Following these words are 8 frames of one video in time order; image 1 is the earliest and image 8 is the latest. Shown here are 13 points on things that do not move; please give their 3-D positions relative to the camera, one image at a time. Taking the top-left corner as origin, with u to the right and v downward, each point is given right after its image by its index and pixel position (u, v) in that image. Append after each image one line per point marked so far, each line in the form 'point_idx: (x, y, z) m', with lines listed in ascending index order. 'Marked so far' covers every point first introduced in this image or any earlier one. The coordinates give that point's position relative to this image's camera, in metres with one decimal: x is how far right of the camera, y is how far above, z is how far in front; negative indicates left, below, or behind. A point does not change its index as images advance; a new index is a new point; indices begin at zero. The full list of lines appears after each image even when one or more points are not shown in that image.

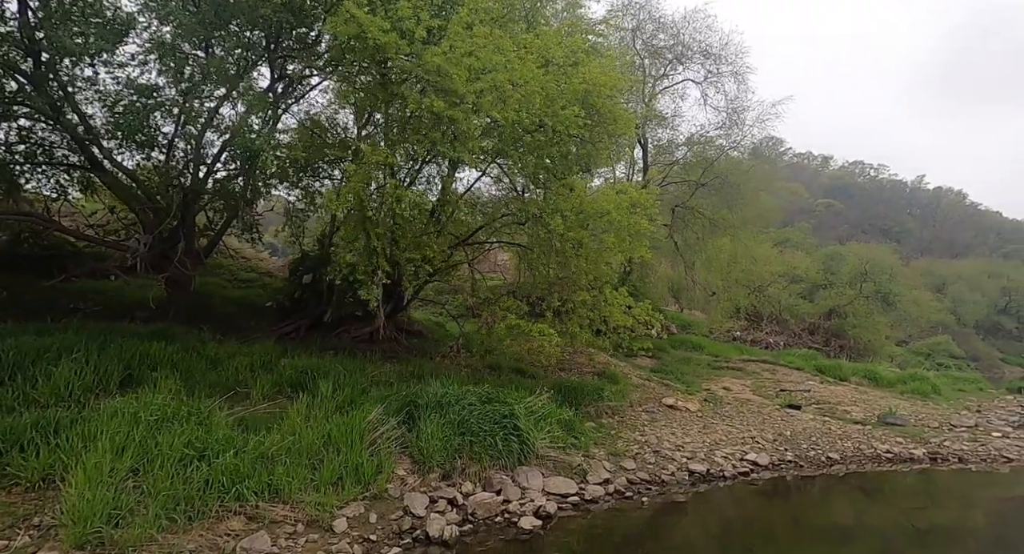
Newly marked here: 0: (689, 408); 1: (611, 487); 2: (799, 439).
0: (+3.5, -2.6, +10.7) m
1: (+1.1, -2.6, +6.7) m
2: (+4.9, -2.8, +9.3) m
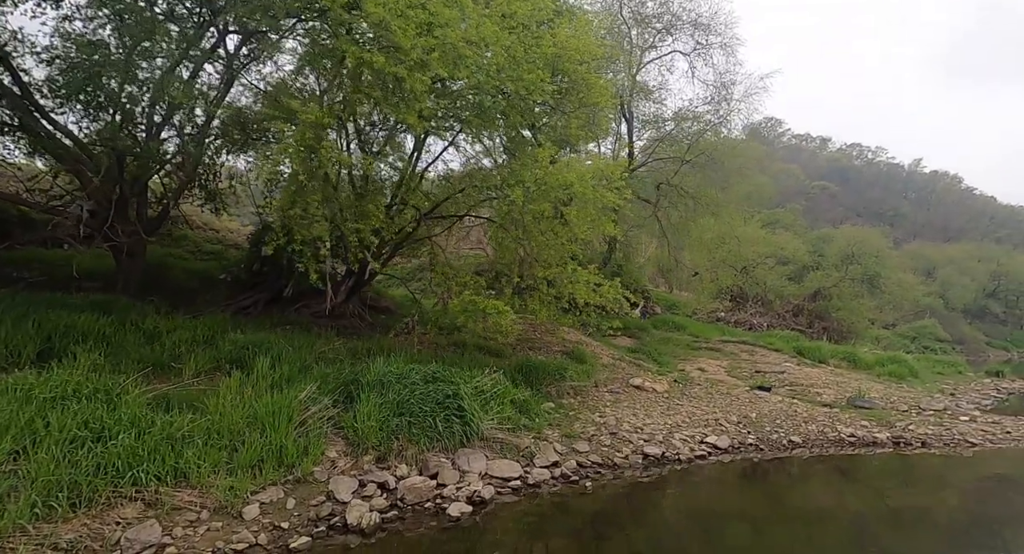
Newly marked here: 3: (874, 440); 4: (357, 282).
0: (+2.8, -2.2, +10.5) m
1: (+0.5, -2.3, +6.4) m
2: (+4.2, -2.5, +9.1) m
3: (+6.0, -2.8, +9.1) m
4: (-3.2, -0.1, +10.9) m
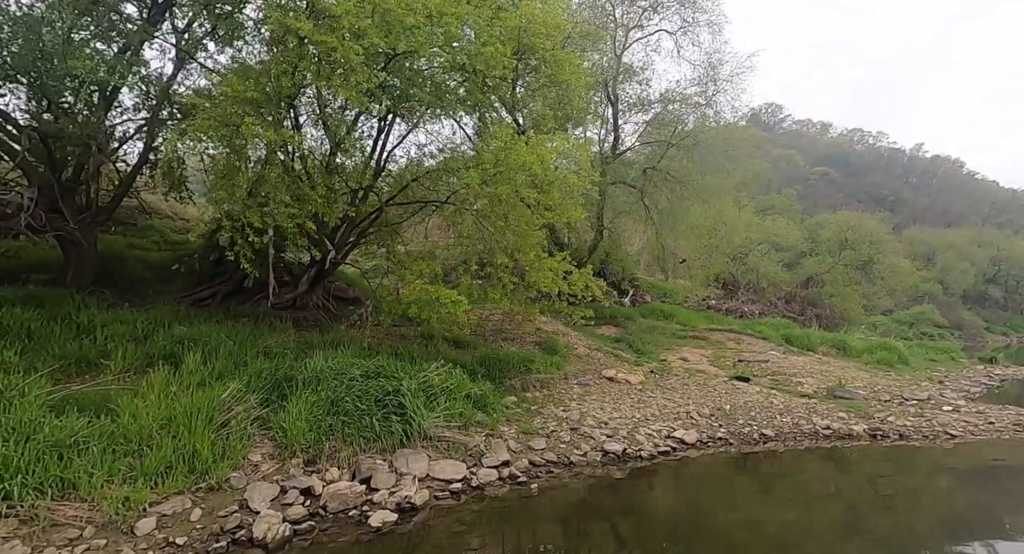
0: (+2.2, -1.9, +10.1) m
1: (-0.1, -2.2, +6.0) m
2: (+3.6, -2.2, +8.8) m
3: (+5.4, -2.6, +8.8) m
4: (-3.8, +0.1, +10.5) m
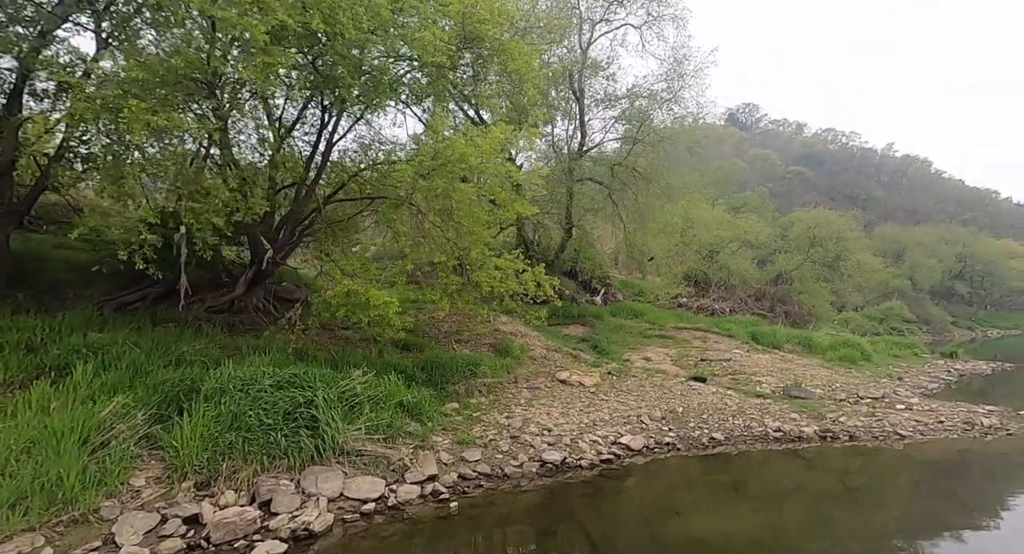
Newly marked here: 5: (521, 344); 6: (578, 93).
0: (+1.3, -1.9, +9.7) m
1: (-0.9, -2.2, +5.6) m
2: (+2.8, -2.2, +8.5) m
3: (+4.5, -2.5, +8.5) m
4: (-4.7, +0.1, +9.9) m
5: (+0.2, -1.4, +11.5) m
6: (+2.4, +6.6, +19.1) m
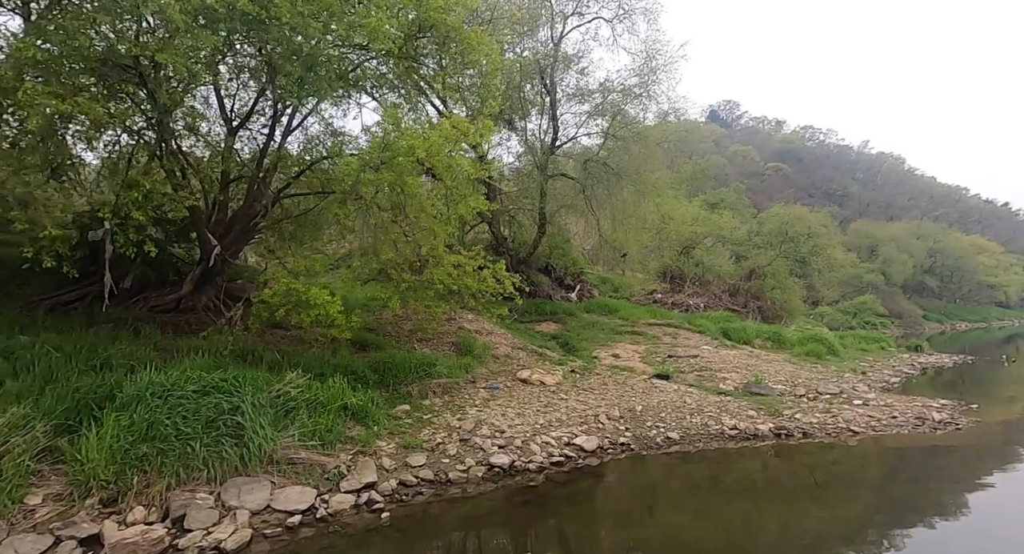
0: (+0.6, -1.9, +9.6) m
1: (-1.4, -2.2, +5.4) m
2: (+2.1, -2.2, +8.3) m
3: (+3.9, -2.5, +8.5) m
4: (-5.5, +0.1, +9.5) m
5: (-0.6, -1.4, +11.2) m
6: (+1.3, +6.7, +18.9) m
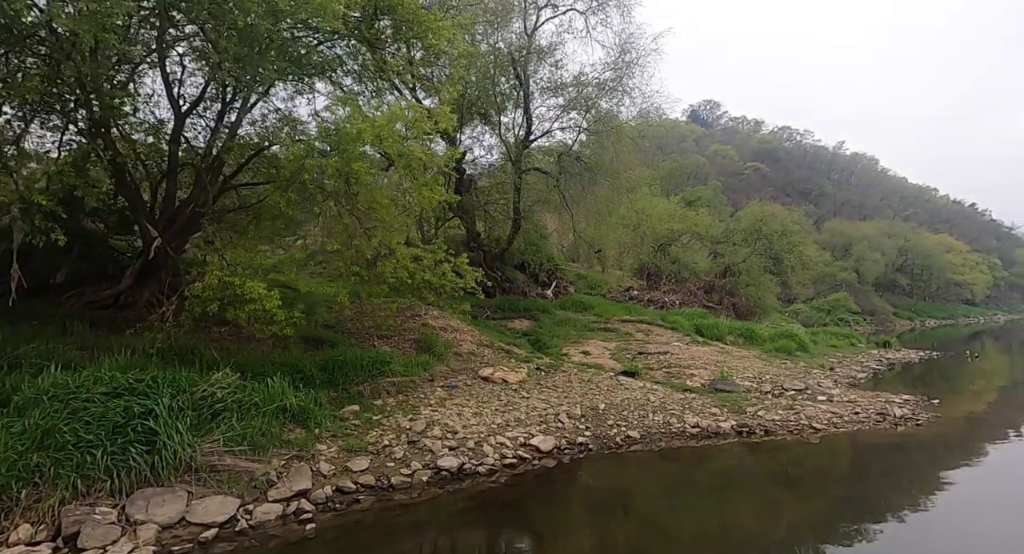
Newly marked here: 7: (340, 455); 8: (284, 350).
0: (-0.1, -1.8, +9.2) m
1: (-2.0, -2.1, +5.0) m
2: (+1.5, -2.1, +8.1) m
3: (+3.2, -2.4, +8.3) m
4: (-6.1, +0.2, +9.0) m
5: (-1.3, -1.3, +10.9) m
6: (+0.3, +6.8, +18.6) m
7: (-1.9, -1.9, +5.8) m
8: (-3.3, -1.1, +8.0) m
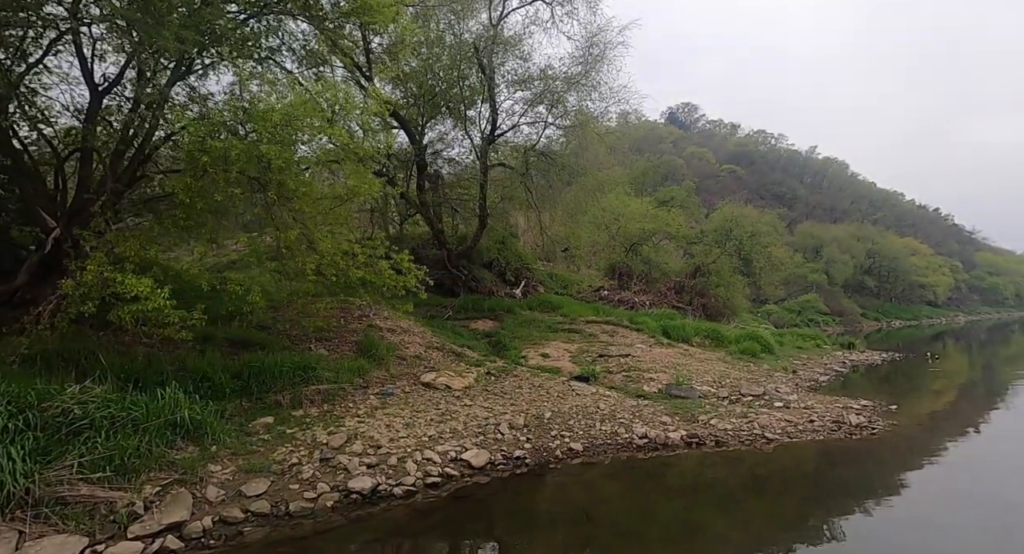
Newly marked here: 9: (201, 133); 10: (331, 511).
0: (-1.0, -1.7, +8.6) m
1: (-2.7, -2.1, +4.3) m
2: (+0.6, -2.1, +7.5) m
3: (+2.4, -2.4, +7.8) m
4: (-7.0, +0.3, +8.1) m
5: (-2.3, -1.2, +10.2) m
6: (-0.9, +6.9, +17.9) m
7: (-2.6, -1.9, +5.1) m
8: (-4.2, -1.1, +7.2) m
9: (-3.8, +1.8, +7.1) m
10: (-1.6, -2.2, +5.0) m
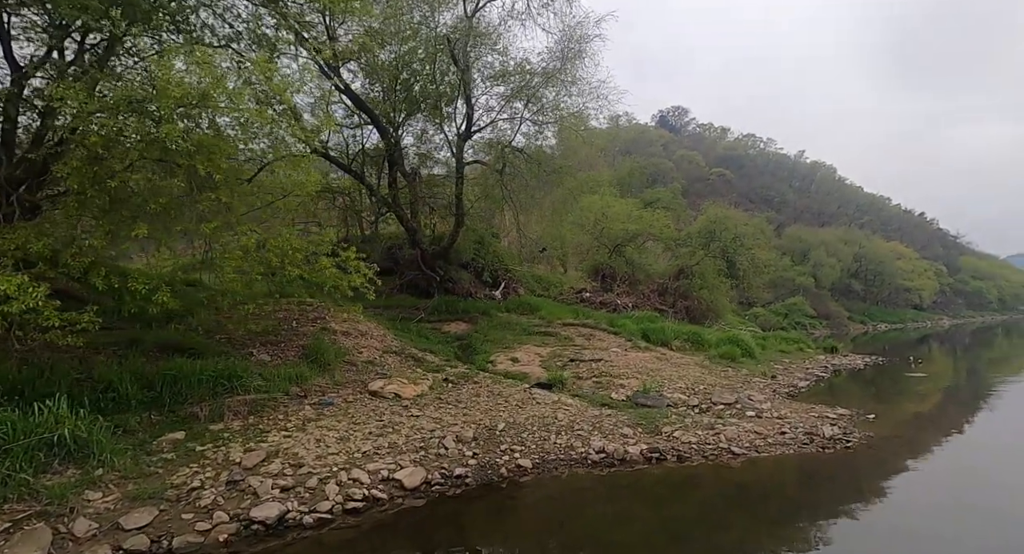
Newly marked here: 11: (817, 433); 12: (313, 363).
0: (-1.6, -1.7, +7.9) m
1: (-3.3, -2.0, +3.6) m
2: (0.0, -2.0, +6.9) m
3: (+1.7, -2.4, +7.2) m
4: (-7.6, +0.3, +7.3) m
5: (-3.0, -1.2, +9.5) m
6: (-1.7, +6.8, +17.3) m
7: (-3.2, -1.9, +4.4) m
8: (-4.8, -1.0, +6.5) m
9: (-4.5, +1.8, +6.4) m
10: (-2.2, -2.2, +4.4) m
11: (+5.3, -2.5, +9.0) m
12: (-3.0, -1.3, +8.4) m
